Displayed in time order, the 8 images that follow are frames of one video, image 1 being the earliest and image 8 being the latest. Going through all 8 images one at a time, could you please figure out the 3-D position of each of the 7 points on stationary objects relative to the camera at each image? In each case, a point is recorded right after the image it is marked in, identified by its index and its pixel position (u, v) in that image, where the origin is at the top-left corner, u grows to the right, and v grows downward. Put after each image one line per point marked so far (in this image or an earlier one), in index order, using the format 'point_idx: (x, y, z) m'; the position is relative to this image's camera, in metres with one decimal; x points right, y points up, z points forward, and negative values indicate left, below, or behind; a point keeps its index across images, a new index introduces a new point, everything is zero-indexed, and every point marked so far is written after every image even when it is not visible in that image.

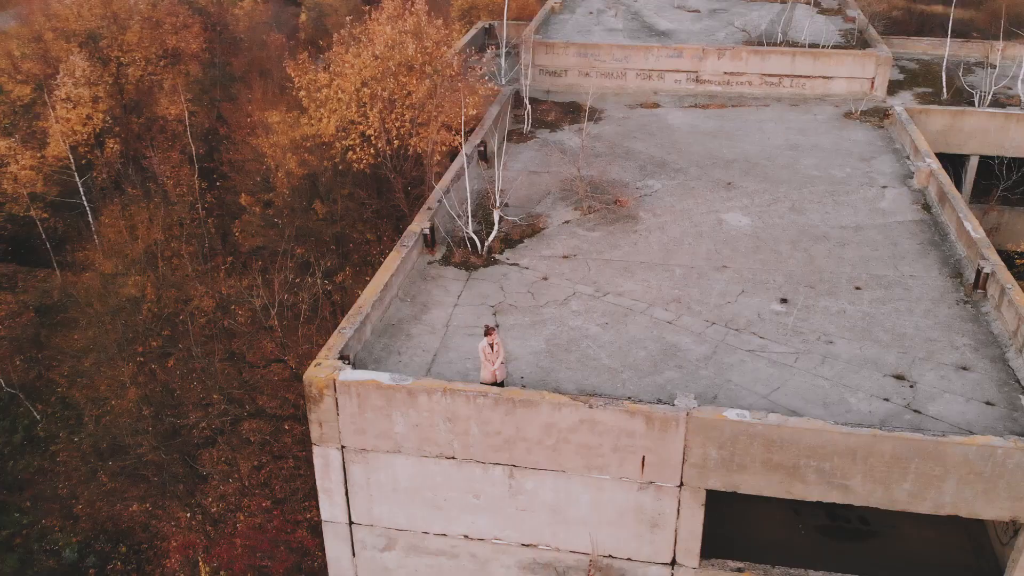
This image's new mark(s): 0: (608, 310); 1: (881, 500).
0: (+1.5, -0.4, +14.8) m
1: (+4.5, -2.6, +11.3) m
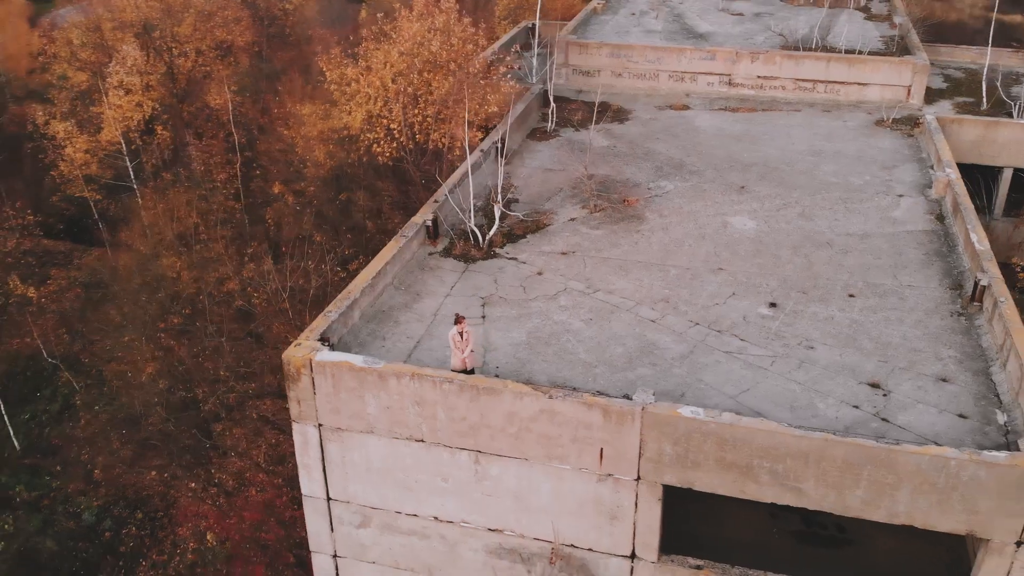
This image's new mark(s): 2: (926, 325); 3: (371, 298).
0: (+1.3, -0.3, +15.1) m
1: (+4.0, -2.7, +11.3) m
2: (+6.5, -0.6, +14.4) m
3: (-2.2, -0.2, +14.8) m
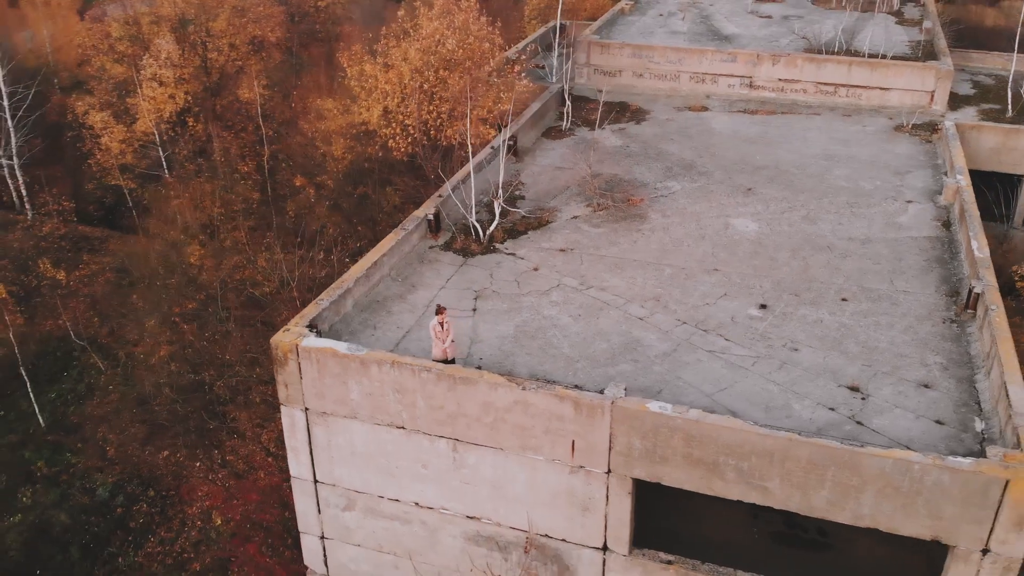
0: (+1.2, -0.2, +15.3) m
1: (+3.6, -2.7, +11.4) m
2: (+6.3, -0.7, +14.4) m
3: (-2.4, 0.0, +15.1) m
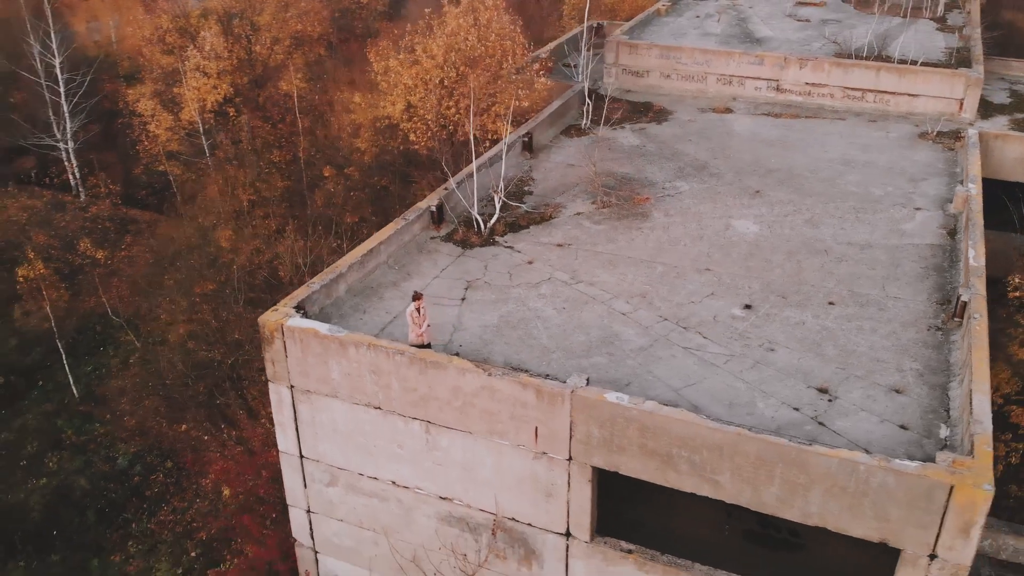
0: (+1.0, -0.1, +15.6) m
1: (+3.0, -2.7, +11.6) m
2: (+6.0, -0.8, +14.4) m
3: (-2.6, +0.2, +15.7) m
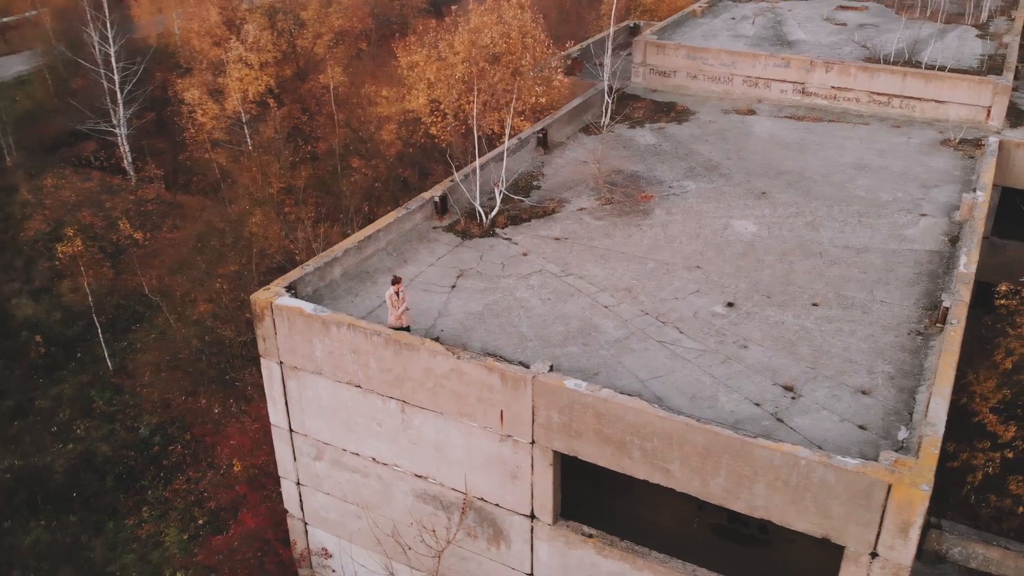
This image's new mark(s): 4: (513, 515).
0: (+0.8, 0.0, +16.0) m
1: (+2.4, -2.6, +11.8) m
2: (+5.7, -0.8, +14.4) m
3: (-2.7, +0.5, +16.4) m
4: (0.0, -3.4, +13.7) m
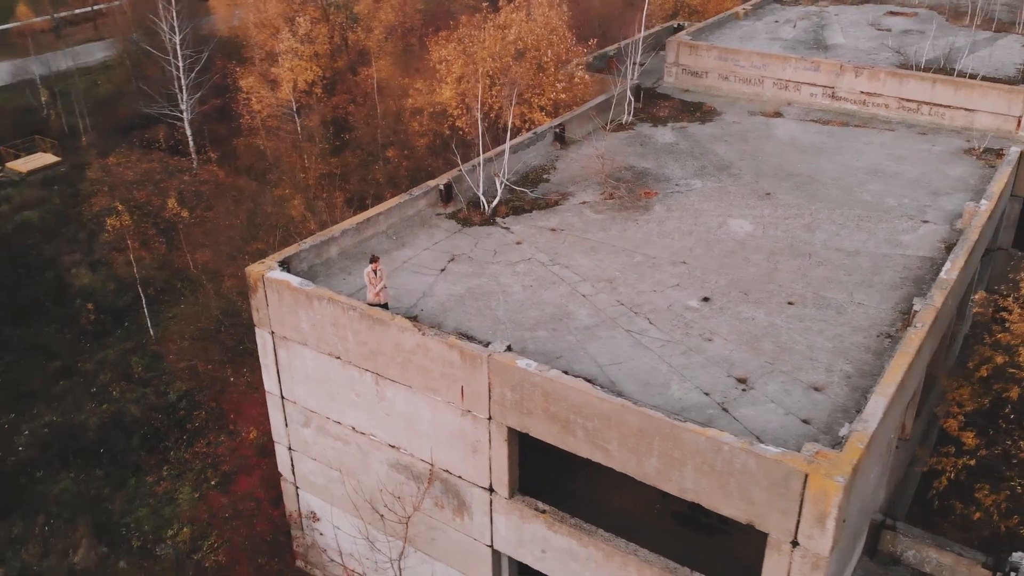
0: (+0.5, +0.2, +16.6) m
1: (+1.7, -2.4, +12.3) m
2: (+5.2, -0.8, +14.6) m
3: (-2.9, +0.9, +17.2) m
4: (-0.6, -3.1, +14.4) m
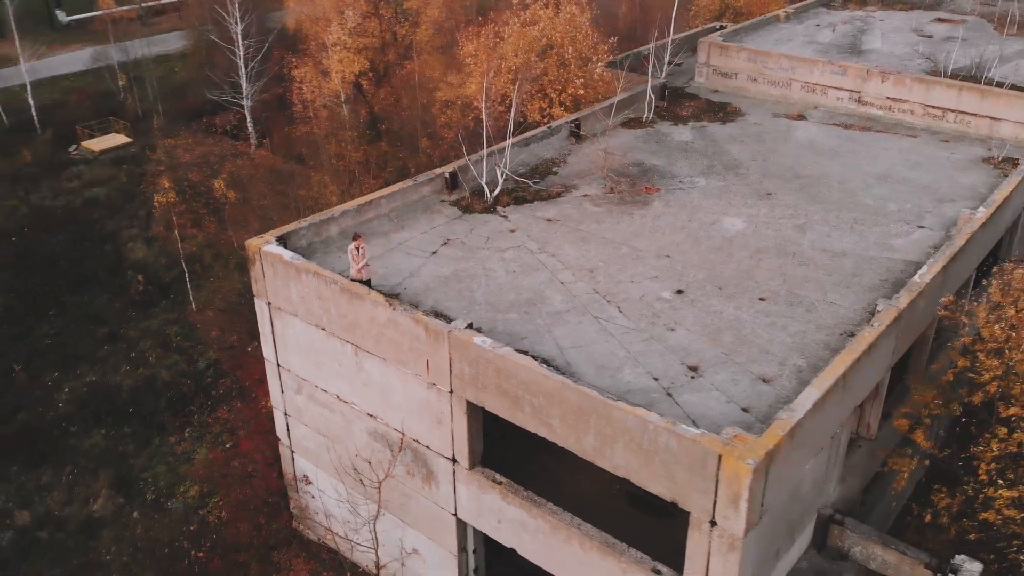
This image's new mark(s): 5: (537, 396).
0: (+0.3, +0.5, +17.3) m
1: (+0.9, -2.2, +12.9) m
2: (+4.7, -0.8, +14.9) m
3: (-3.1, +1.3, +18.2) m
4: (-1.2, -2.8, +15.2) m
5: (+0.3, -1.5, +13.0) m
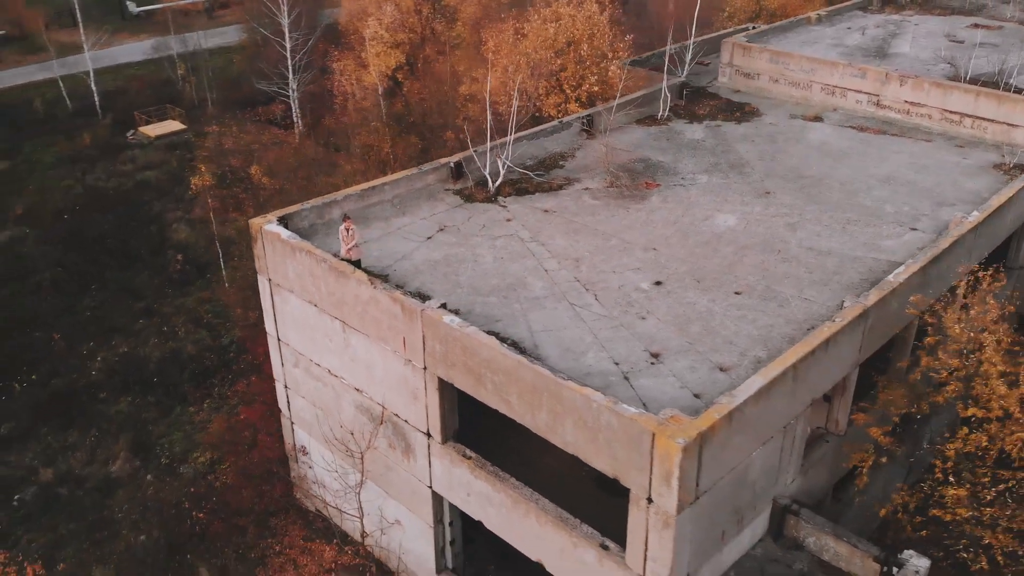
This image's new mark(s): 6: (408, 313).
0: (+0.1, +0.7, +17.9) m
1: (+0.3, -2.0, +13.5) m
2: (+4.3, -0.7, +15.2) m
3: (-3.2, +1.7, +19.1) m
4: (-1.7, -2.5, +16.0) m
5: (-0.2, -1.3, +13.7) m
6: (-1.7, -0.4, +14.9) m
